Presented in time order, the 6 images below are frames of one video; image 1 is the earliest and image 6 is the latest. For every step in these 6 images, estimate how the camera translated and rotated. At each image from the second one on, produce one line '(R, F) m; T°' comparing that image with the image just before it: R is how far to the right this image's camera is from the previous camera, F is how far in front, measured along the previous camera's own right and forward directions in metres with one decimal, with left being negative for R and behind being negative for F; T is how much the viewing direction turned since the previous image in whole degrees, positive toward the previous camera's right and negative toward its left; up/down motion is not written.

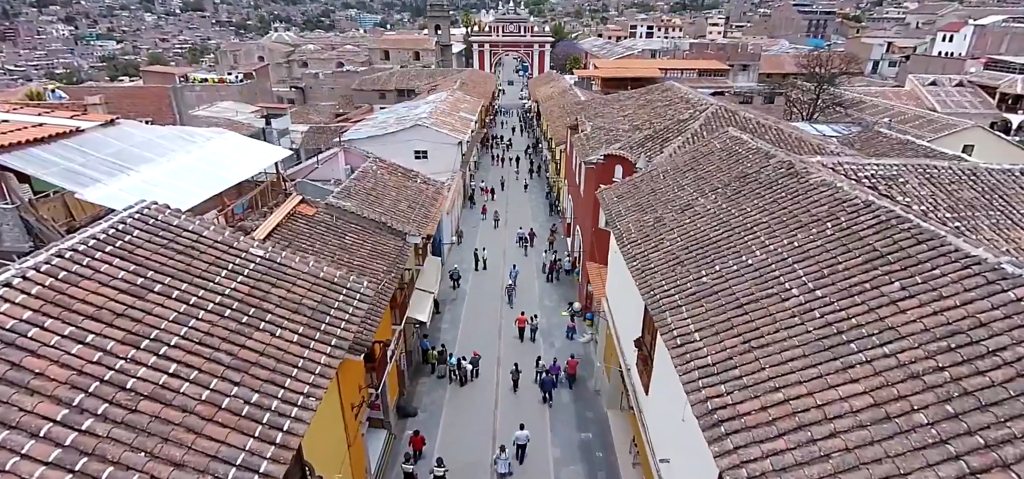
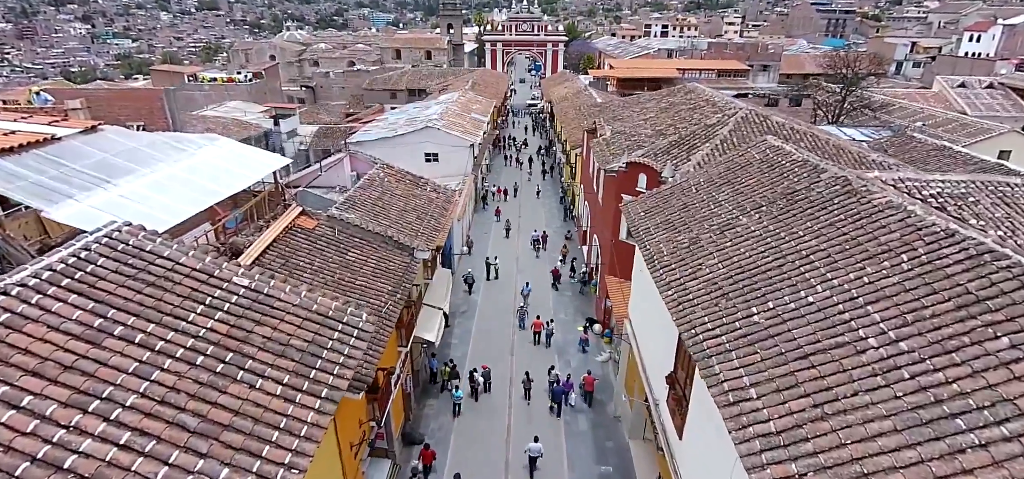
(-0.1, +1.1) m; -1°
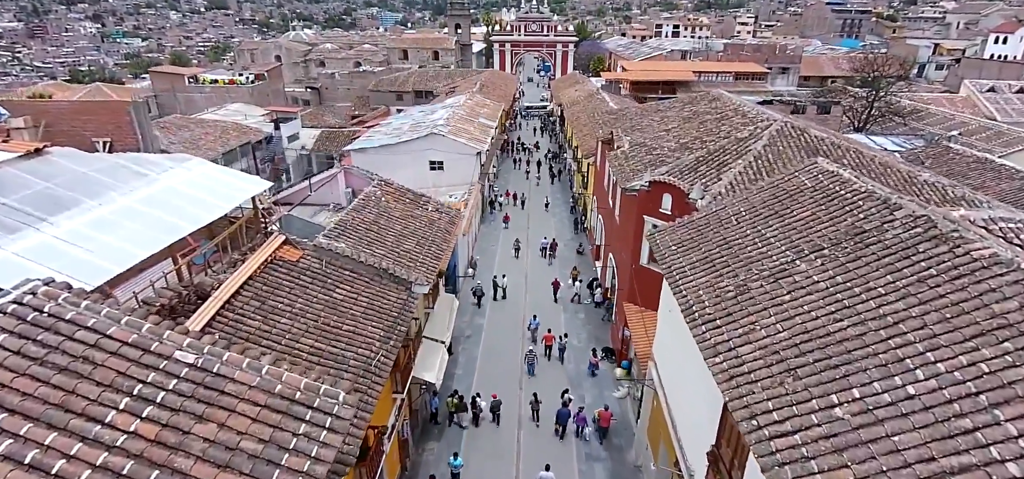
(-0.1, +1.5) m; -1°
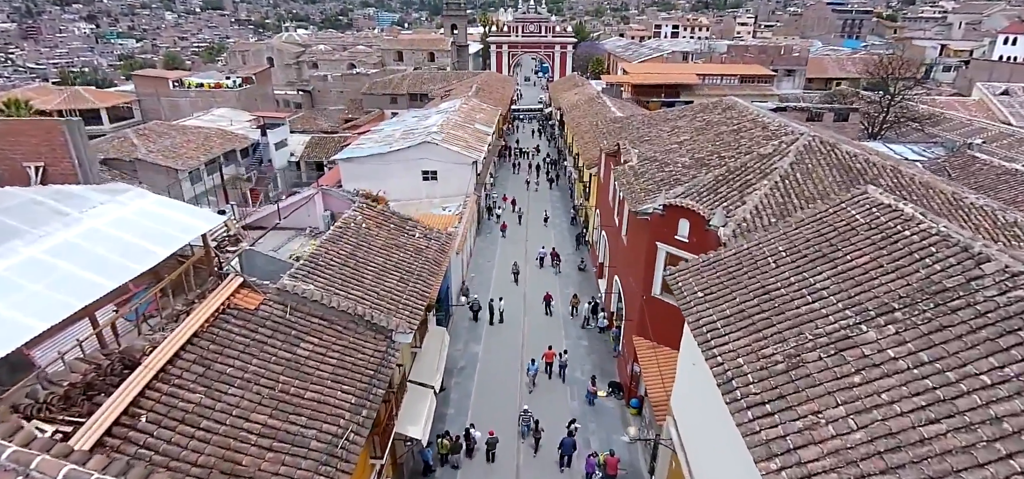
(0.0, +1.6) m; 0°
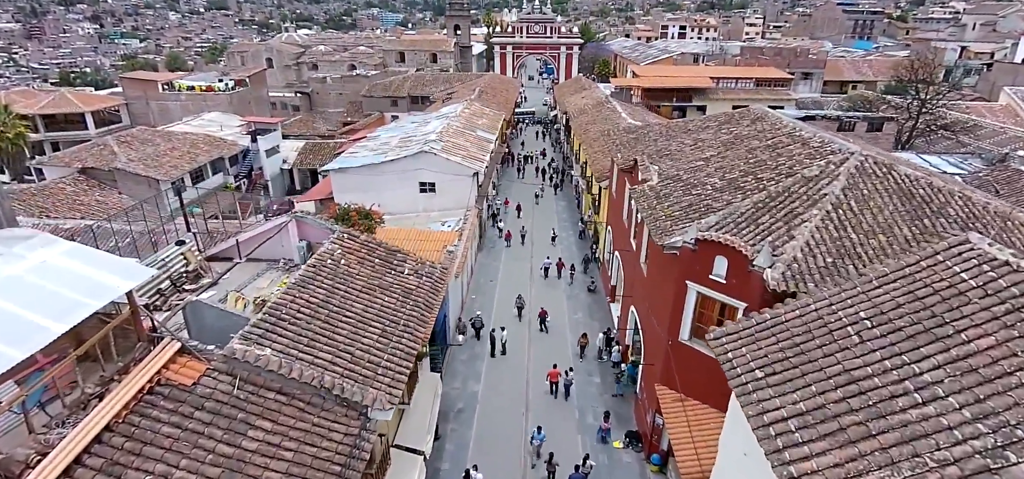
(0.0, +1.9) m; 0°
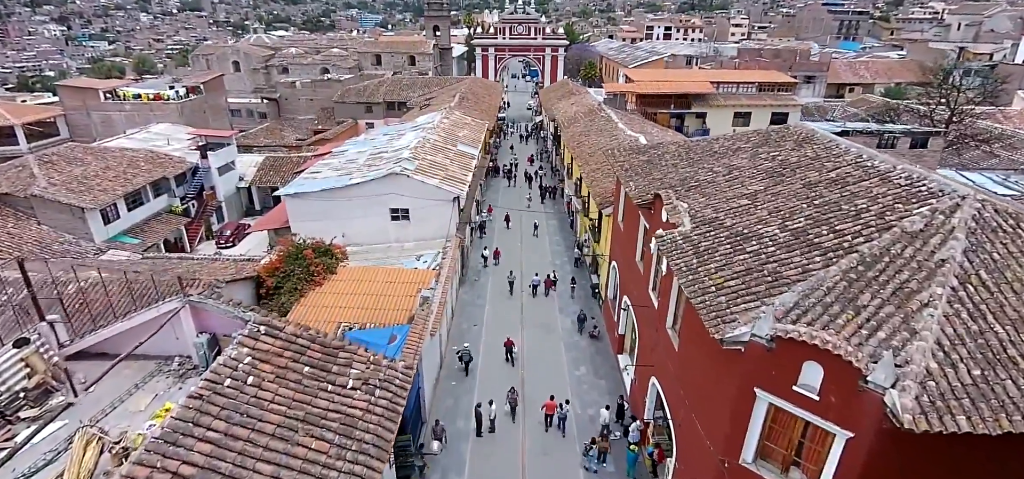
(-0.1, +3.5) m; +2°
